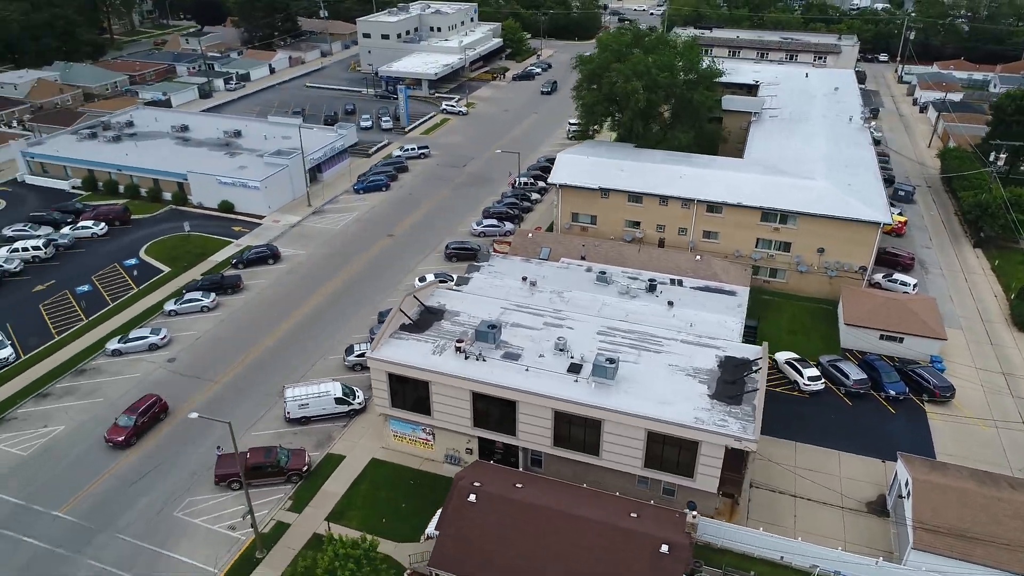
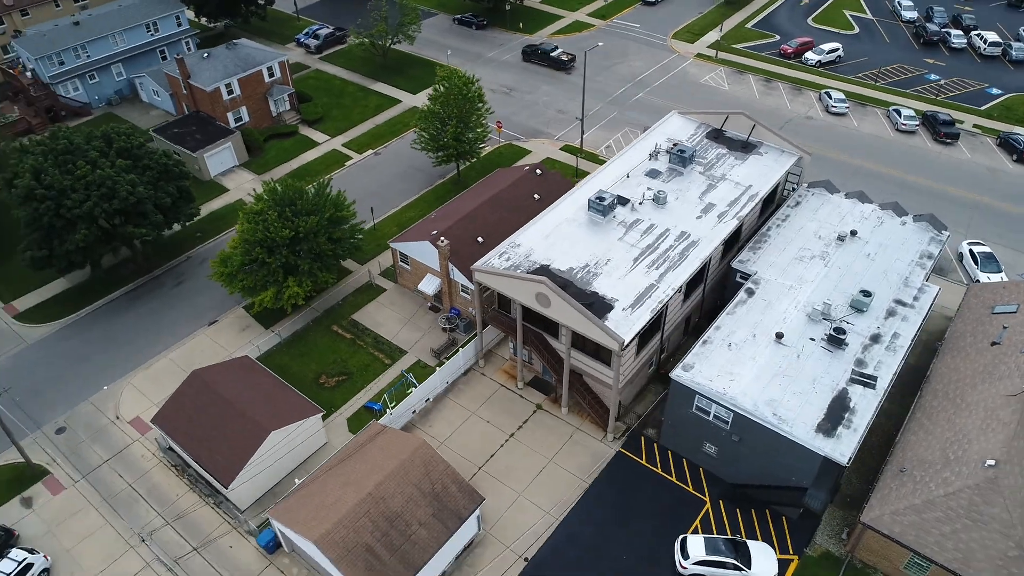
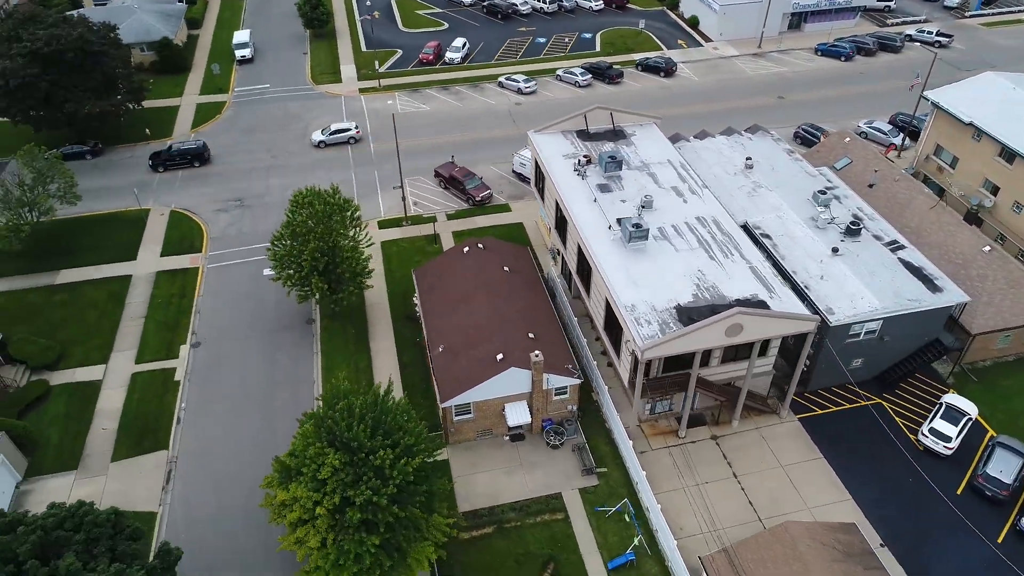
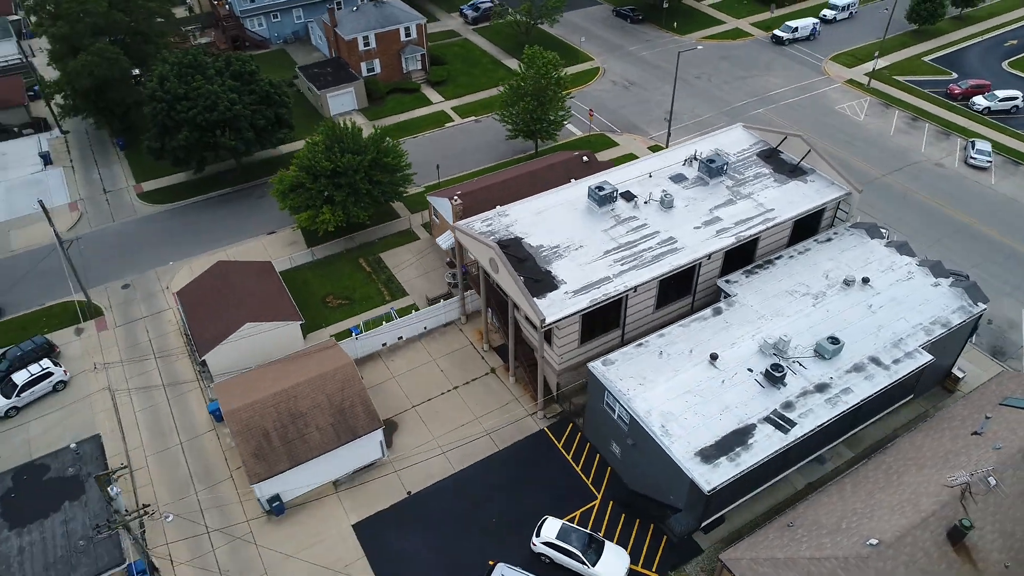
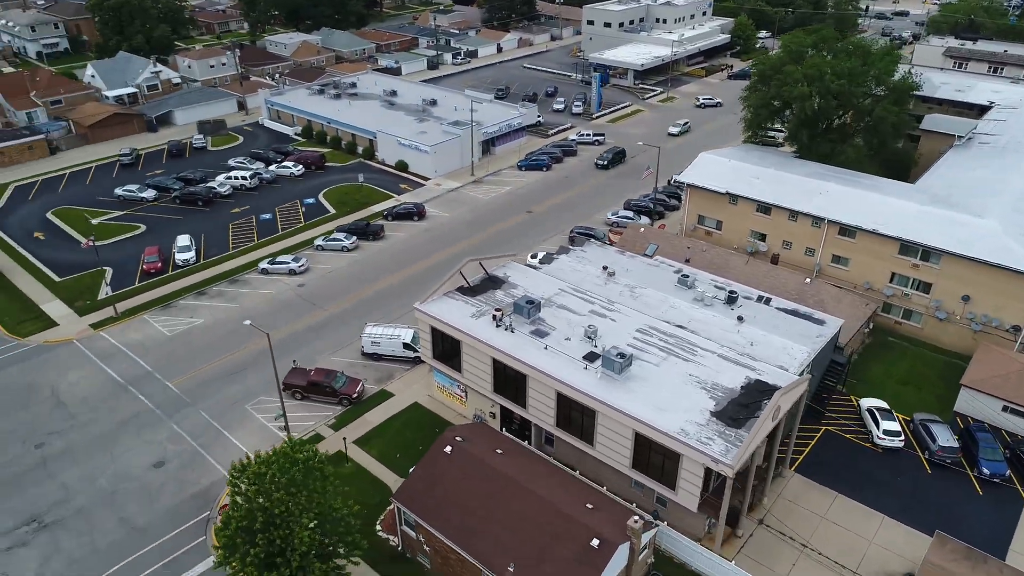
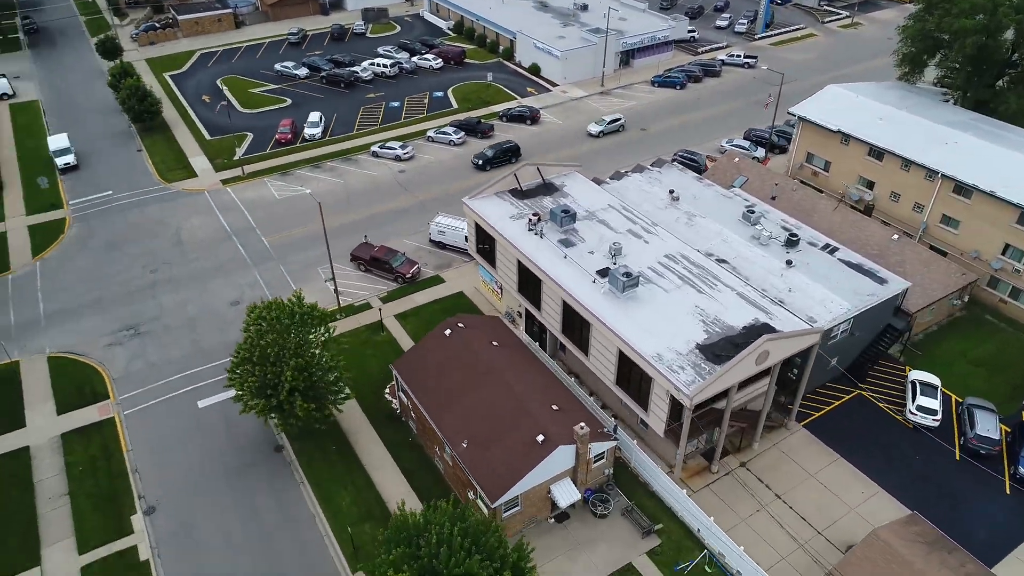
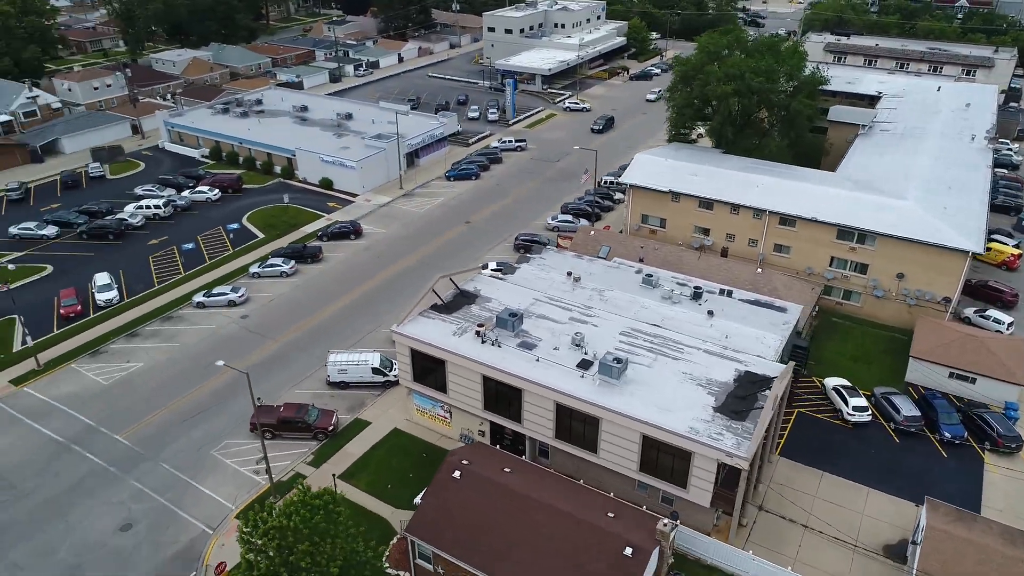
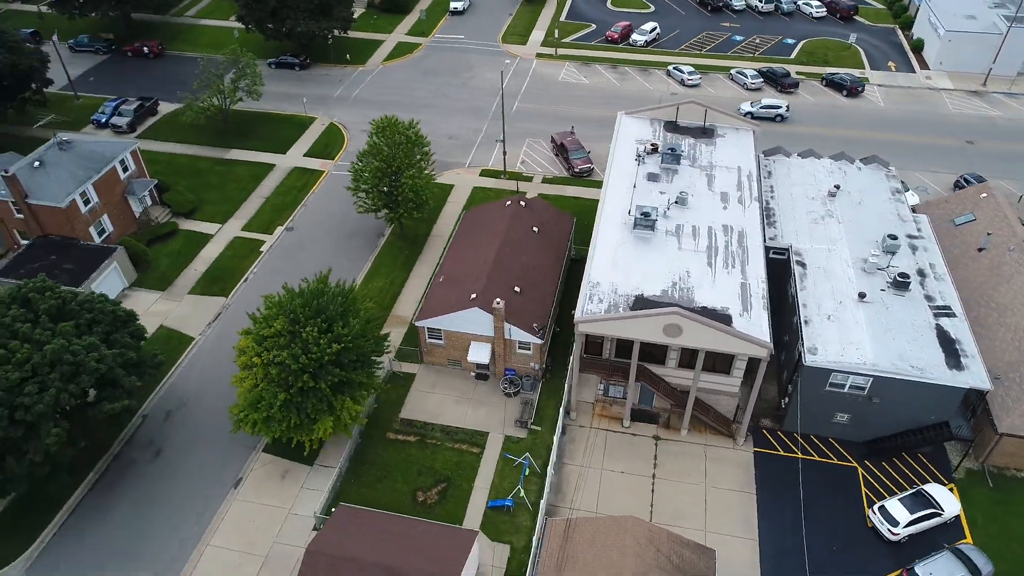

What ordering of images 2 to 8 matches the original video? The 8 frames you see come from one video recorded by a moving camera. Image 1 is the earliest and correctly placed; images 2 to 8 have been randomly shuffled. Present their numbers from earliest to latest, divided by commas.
7, 5, 6, 3, 8, 2, 4
